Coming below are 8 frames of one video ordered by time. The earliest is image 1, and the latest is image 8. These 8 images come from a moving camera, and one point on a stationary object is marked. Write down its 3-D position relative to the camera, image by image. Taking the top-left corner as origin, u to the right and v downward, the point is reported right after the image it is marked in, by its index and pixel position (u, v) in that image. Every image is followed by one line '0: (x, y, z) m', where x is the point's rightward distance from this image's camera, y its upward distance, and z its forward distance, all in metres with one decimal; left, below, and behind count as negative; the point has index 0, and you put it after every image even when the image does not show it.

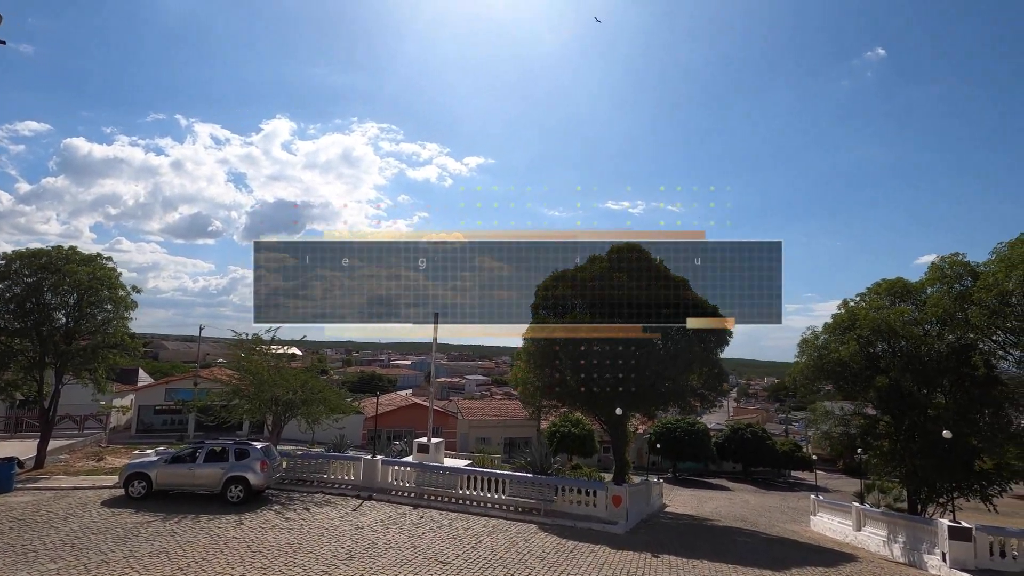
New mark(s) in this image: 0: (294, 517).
0: (-4.3, -4.5, +10.5) m
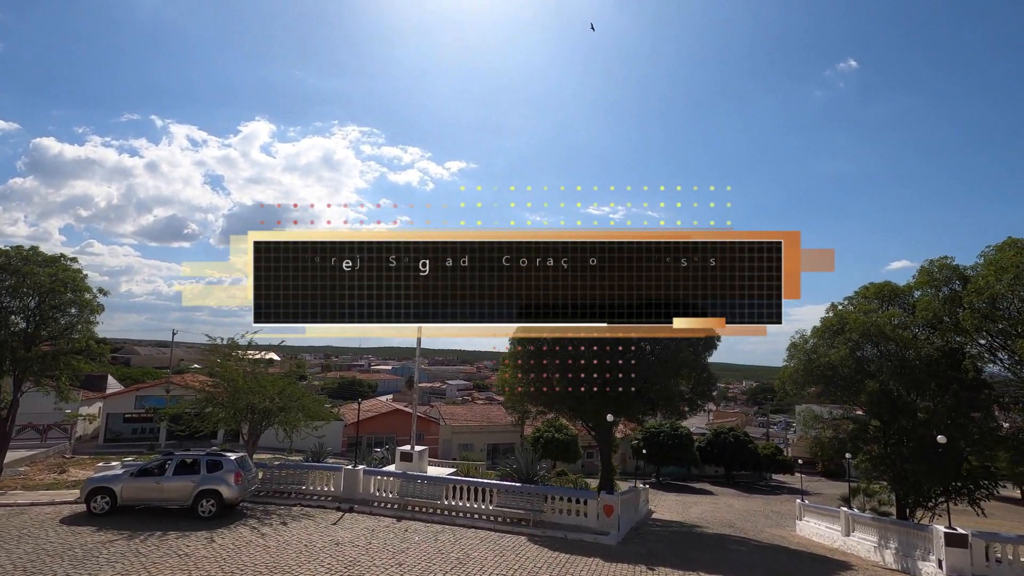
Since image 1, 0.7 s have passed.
0: (-4.5, -4.6, +10.0) m
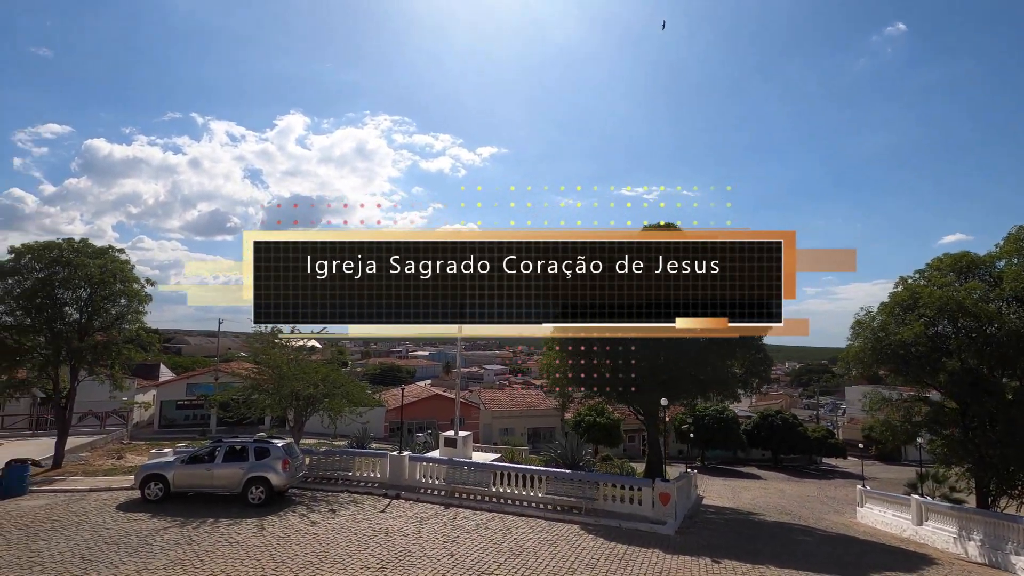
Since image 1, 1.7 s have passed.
0: (-3.5, -4.3, +9.8) m
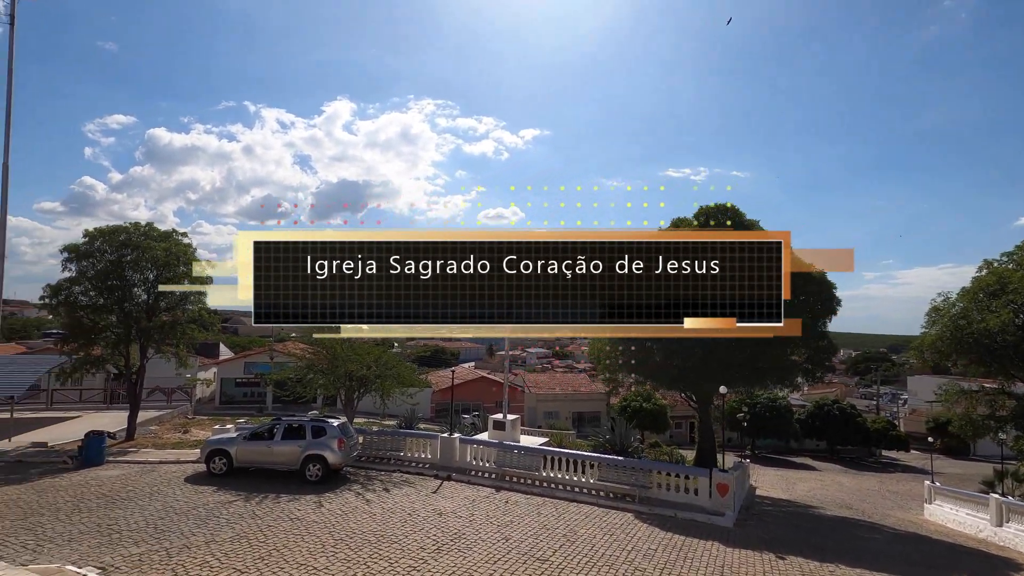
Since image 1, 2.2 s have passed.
0: (-2.5, -3.9, +10.0) m
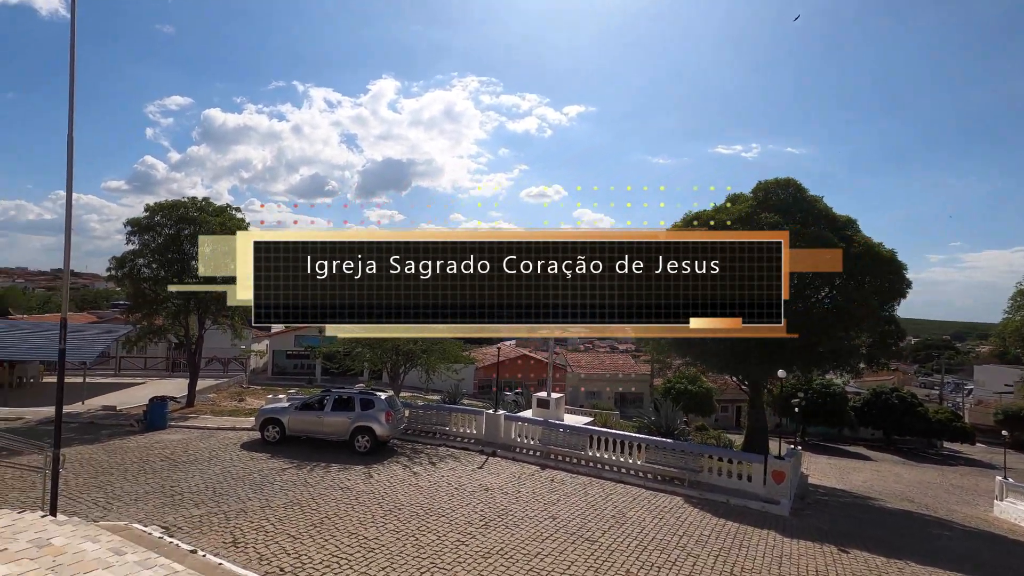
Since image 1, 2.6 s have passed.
0: (-1.7, -3.5, +10.1) m
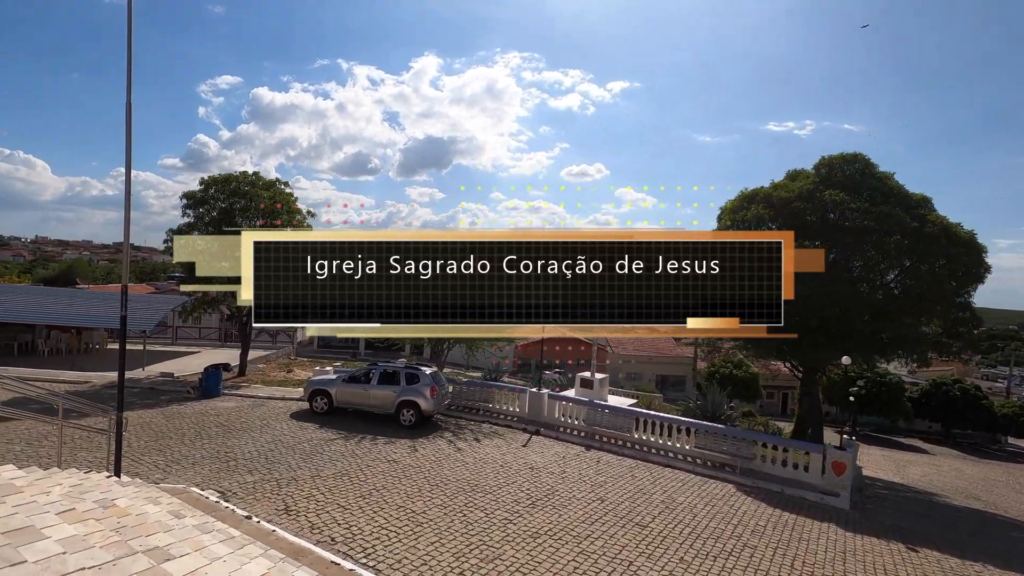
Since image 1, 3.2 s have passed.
0: (-0.8, -3.0, +10.0) m
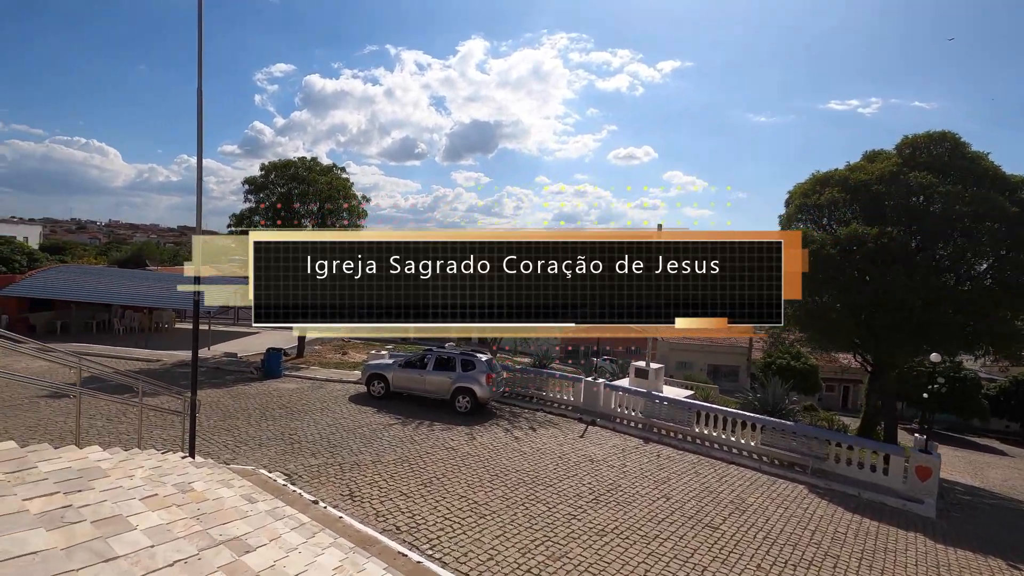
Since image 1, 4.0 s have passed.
0: (+0.2, -2.8, +9.9) m
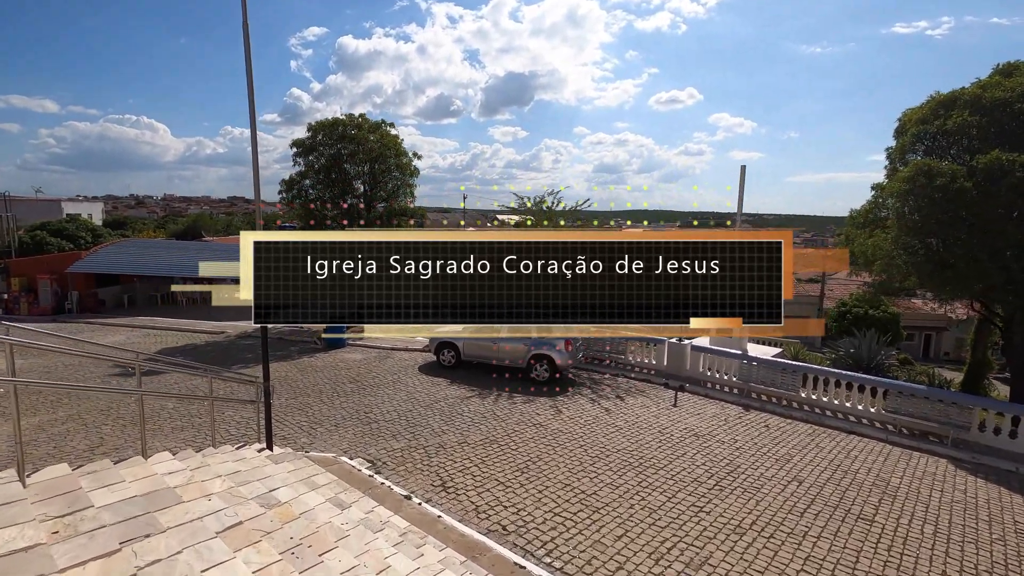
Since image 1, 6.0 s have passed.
0: (+1.7, -2.0, +9.0) m
